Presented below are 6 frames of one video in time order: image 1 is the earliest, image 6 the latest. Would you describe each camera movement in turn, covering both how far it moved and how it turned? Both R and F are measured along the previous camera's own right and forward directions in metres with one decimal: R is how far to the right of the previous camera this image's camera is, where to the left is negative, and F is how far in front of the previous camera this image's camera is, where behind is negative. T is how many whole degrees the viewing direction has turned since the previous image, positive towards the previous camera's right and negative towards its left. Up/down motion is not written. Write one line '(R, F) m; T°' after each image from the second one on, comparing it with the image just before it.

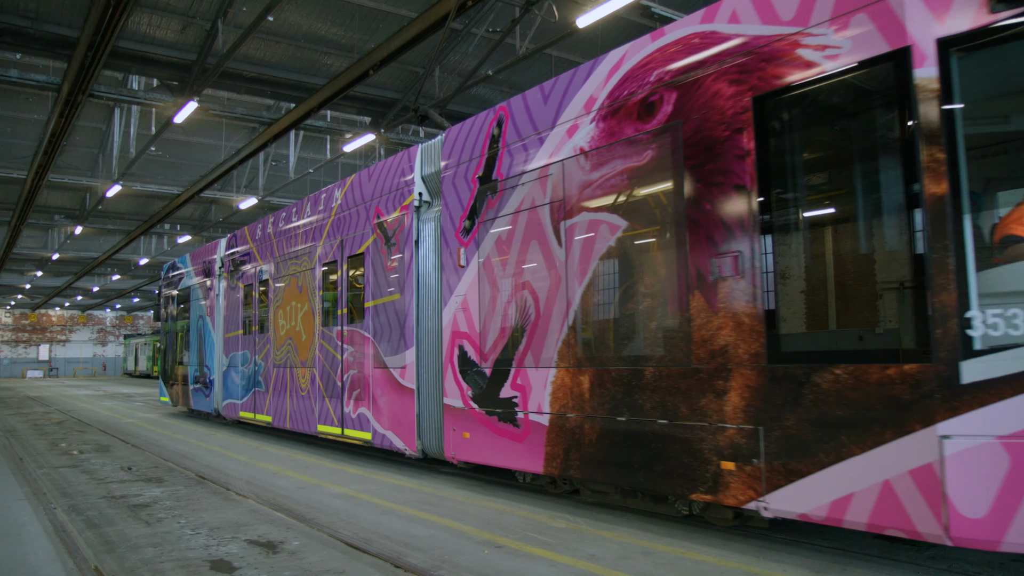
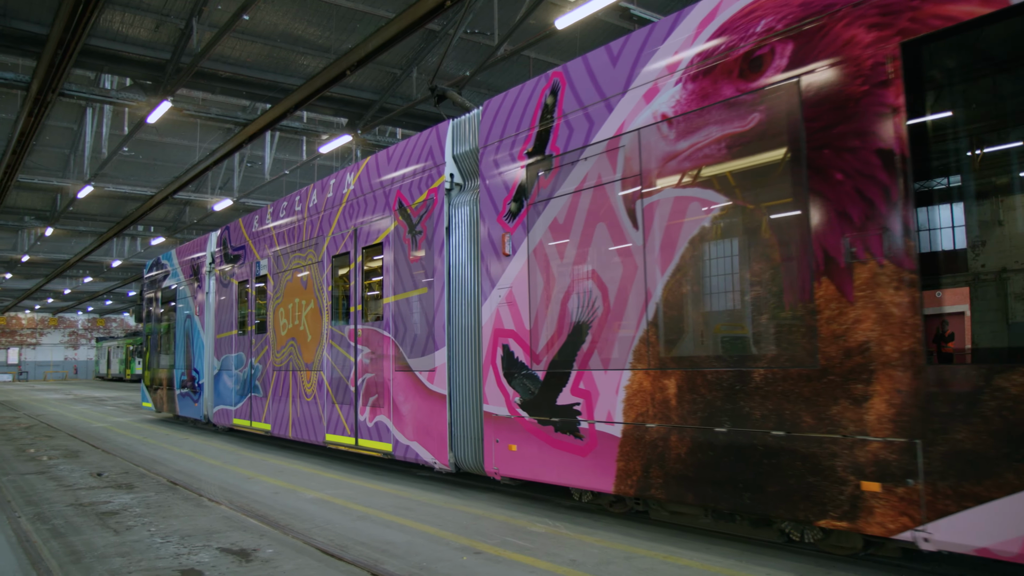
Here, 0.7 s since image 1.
(-0.5, +0.8) m; +2°
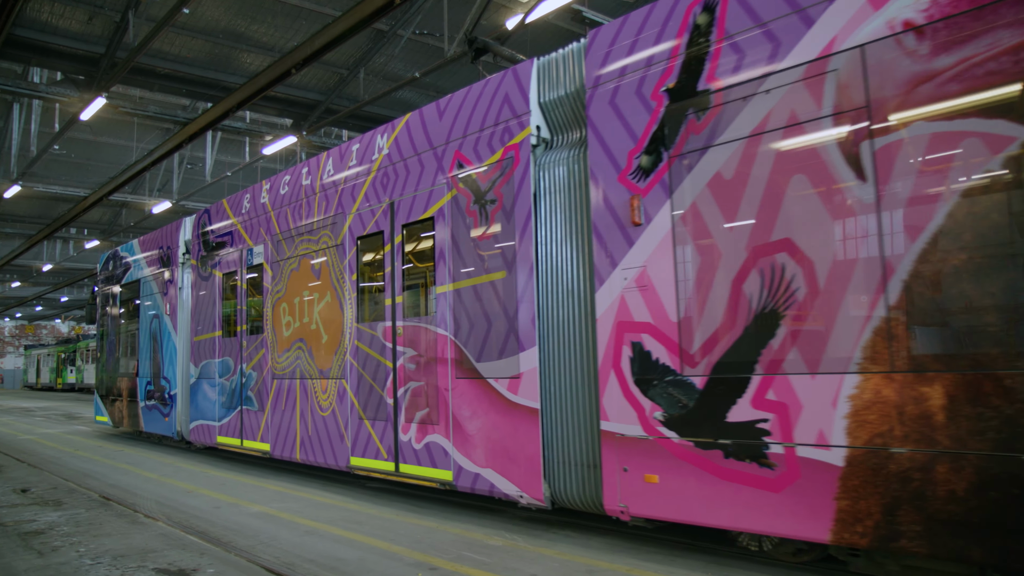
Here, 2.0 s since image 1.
(-0.9, +1.4) m; +4°
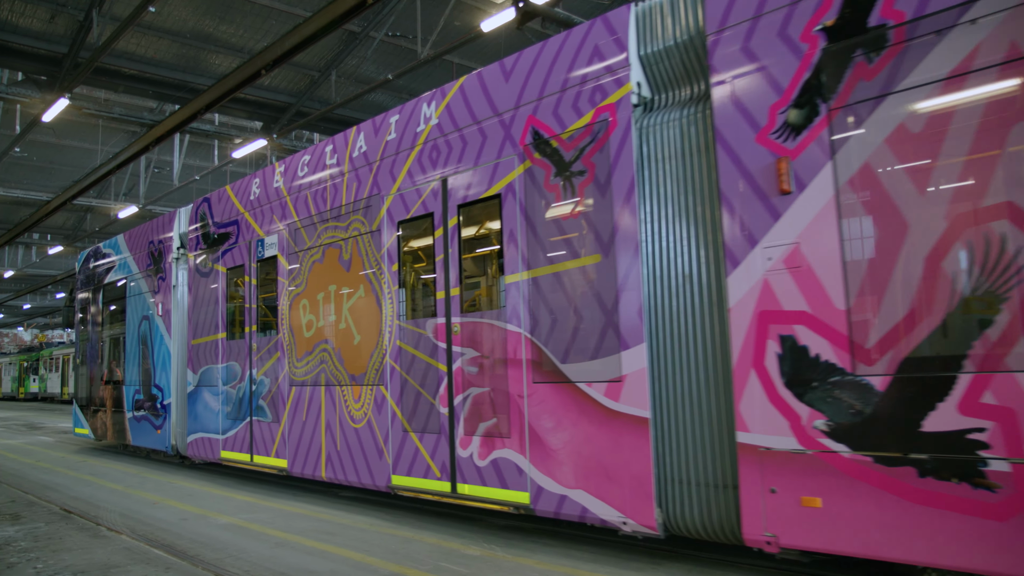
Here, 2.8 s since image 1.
(-0.6, +0.8) m; +2°
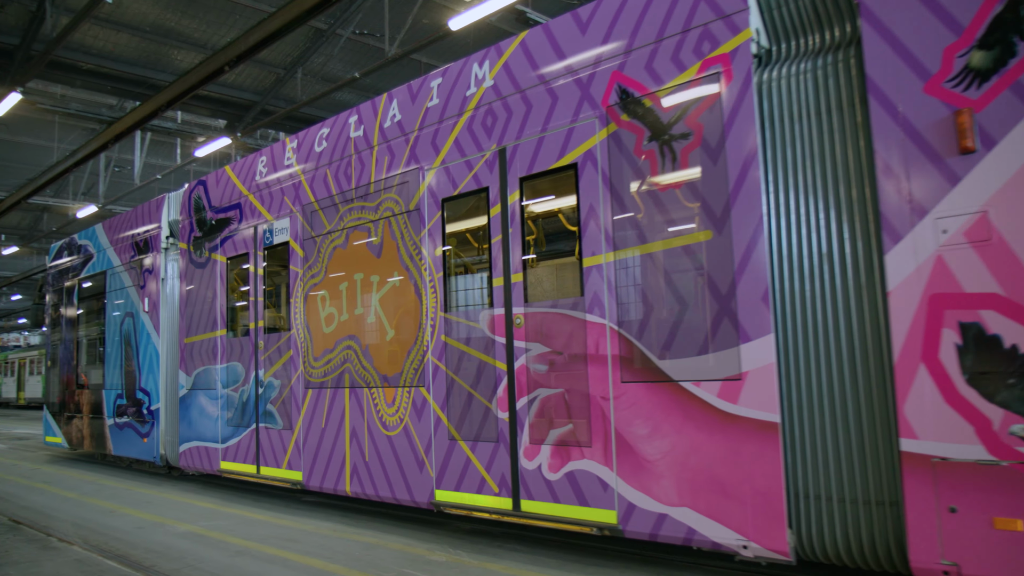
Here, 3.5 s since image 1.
(-0.6, +0.7) m; +3°
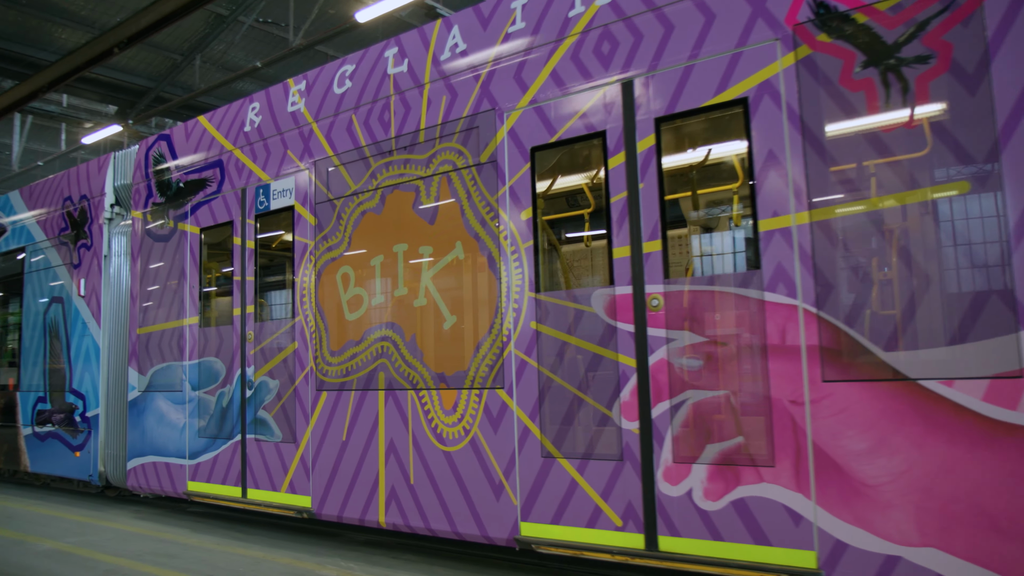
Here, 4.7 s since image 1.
(-0.9, +1.1) m; +7°
